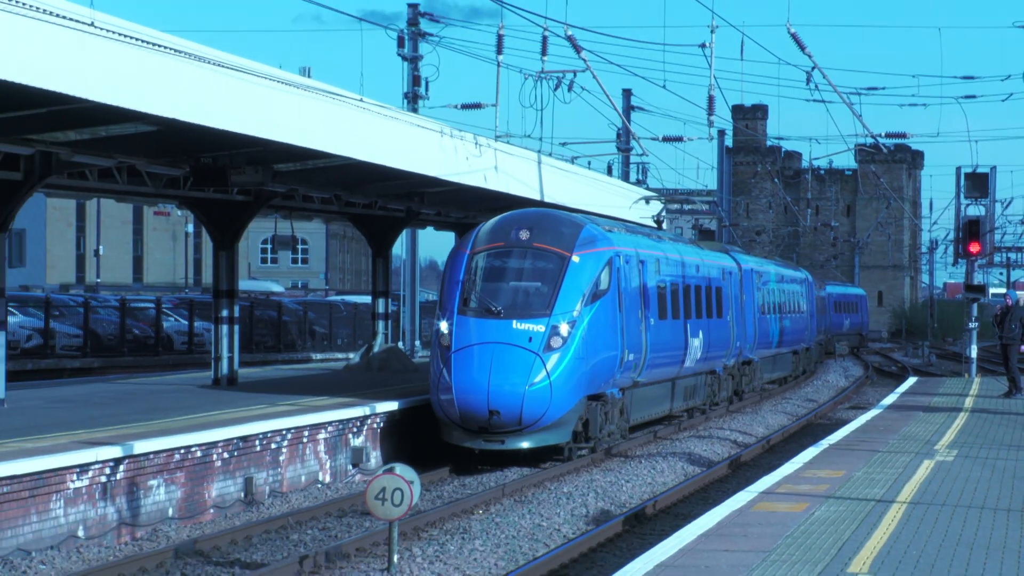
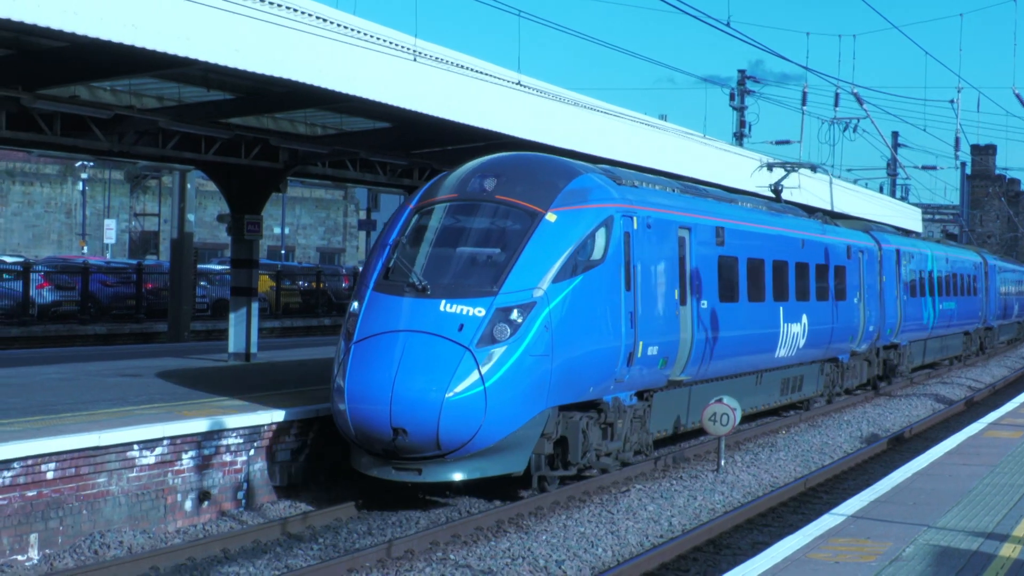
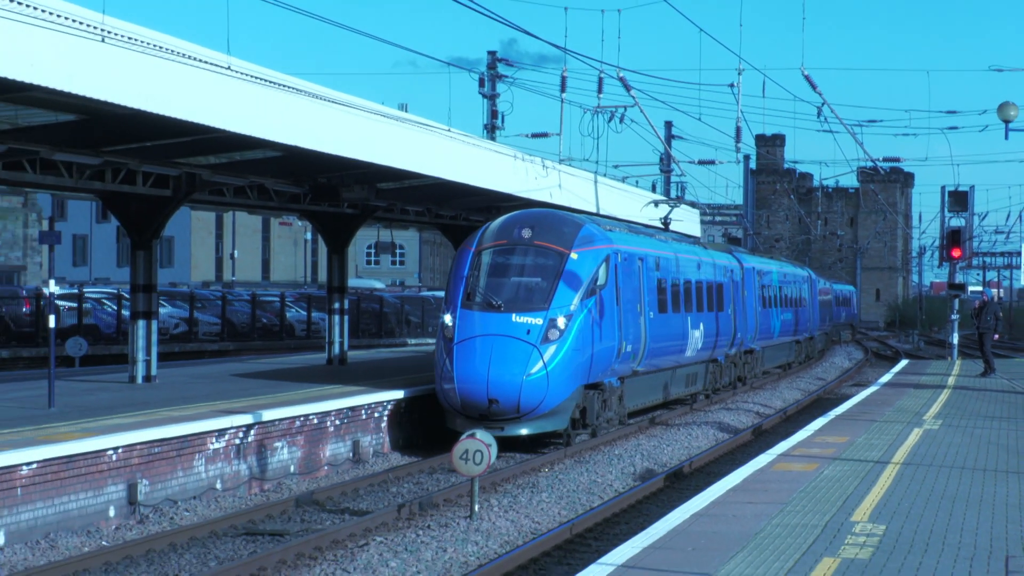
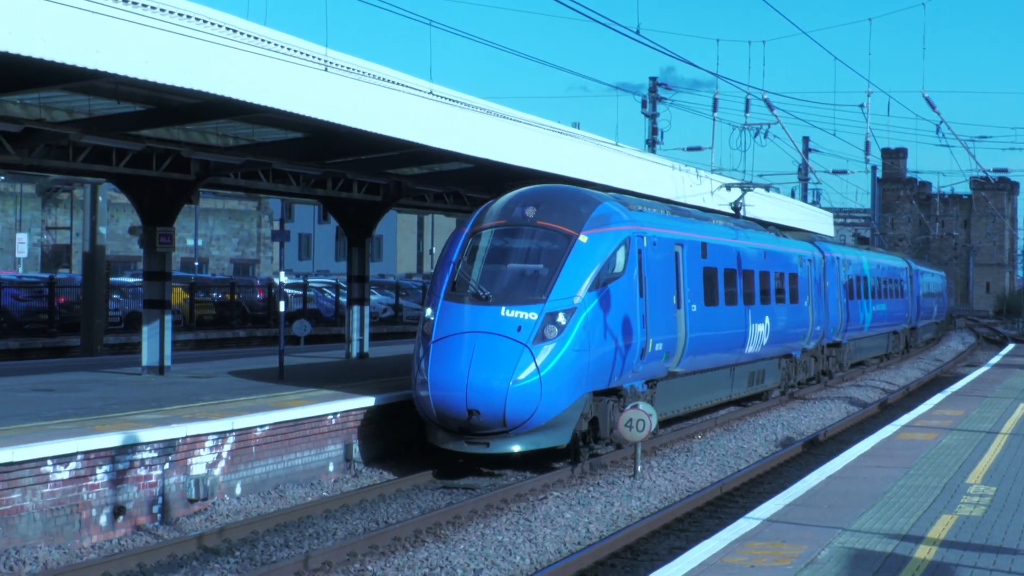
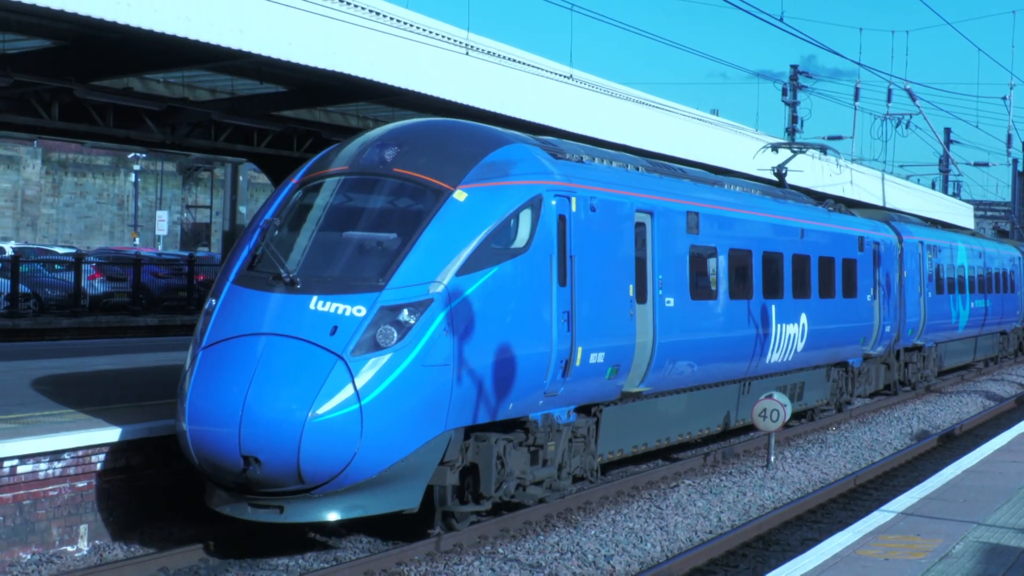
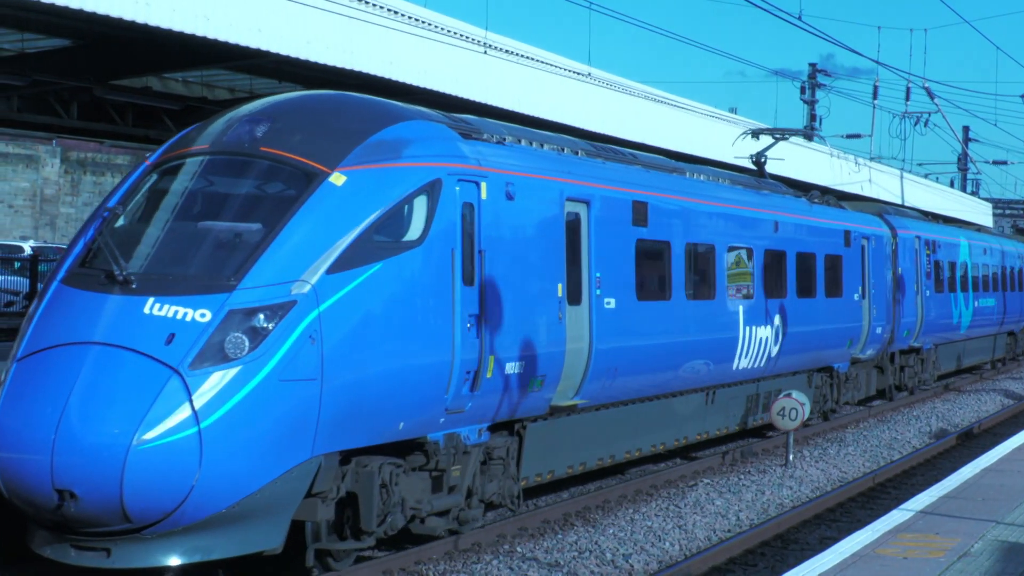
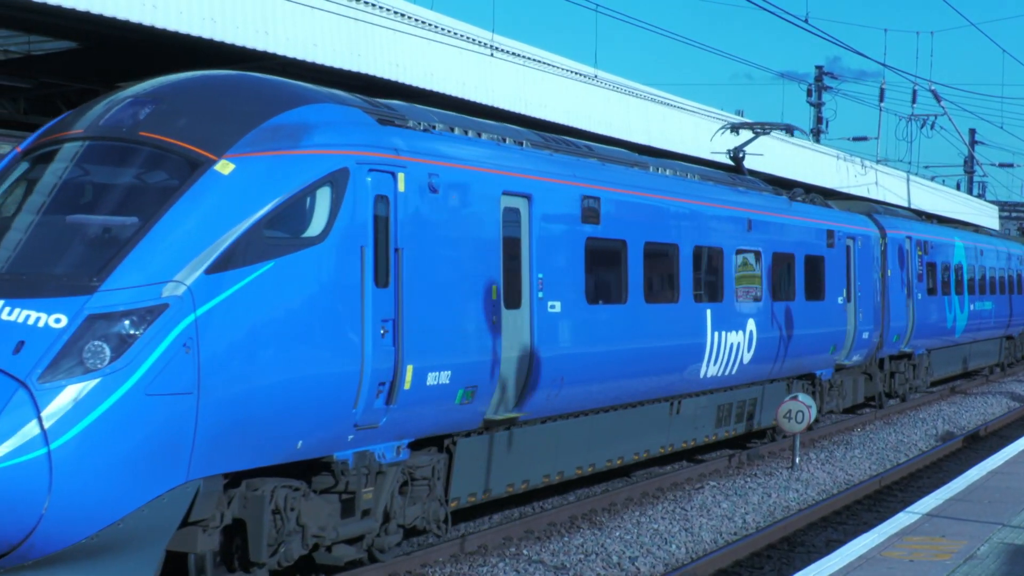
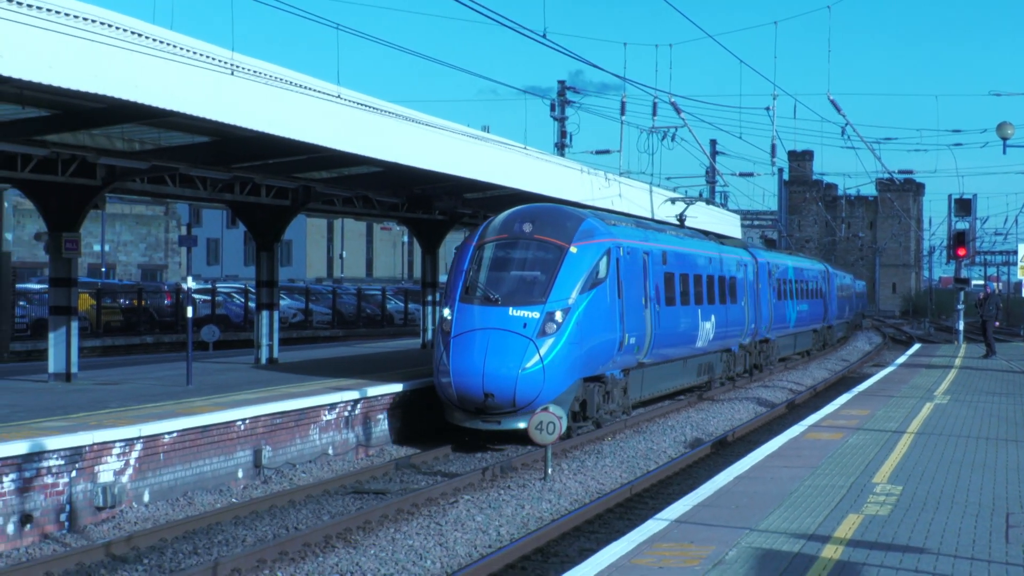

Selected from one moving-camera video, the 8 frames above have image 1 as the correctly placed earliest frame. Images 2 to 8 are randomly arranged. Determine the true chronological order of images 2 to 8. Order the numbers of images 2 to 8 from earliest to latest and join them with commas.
3, 8, 4, 2, 5, 6, 7
